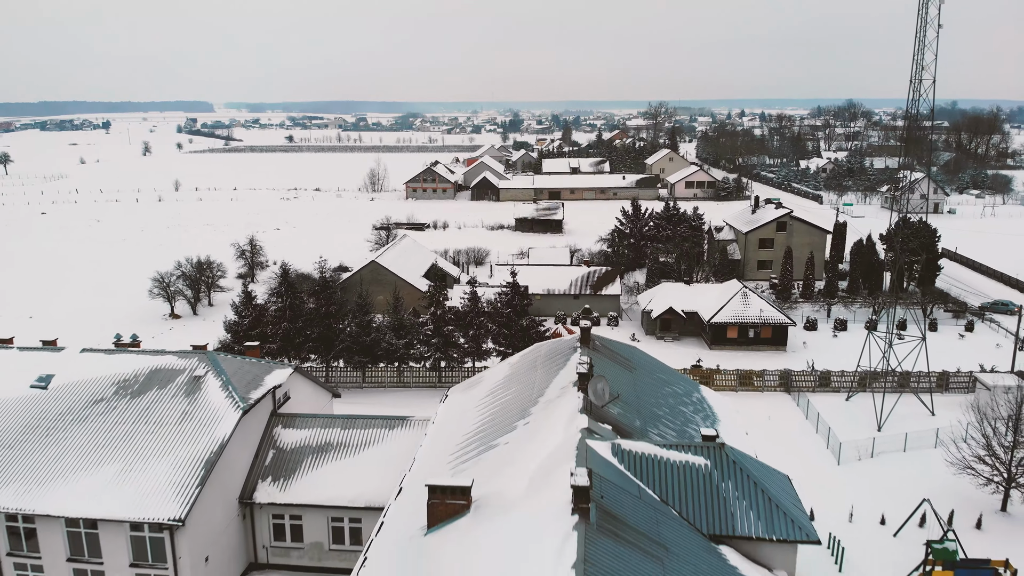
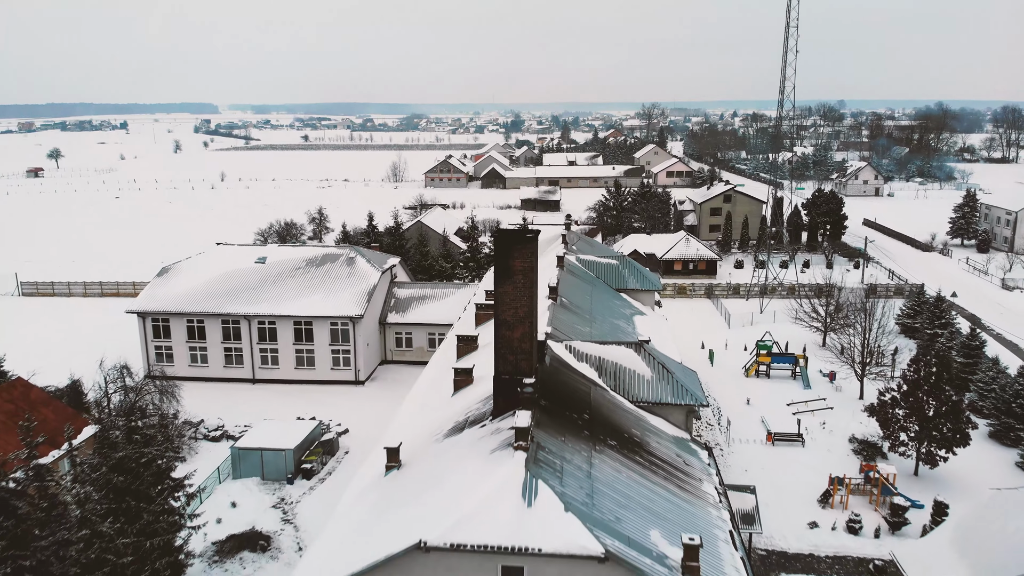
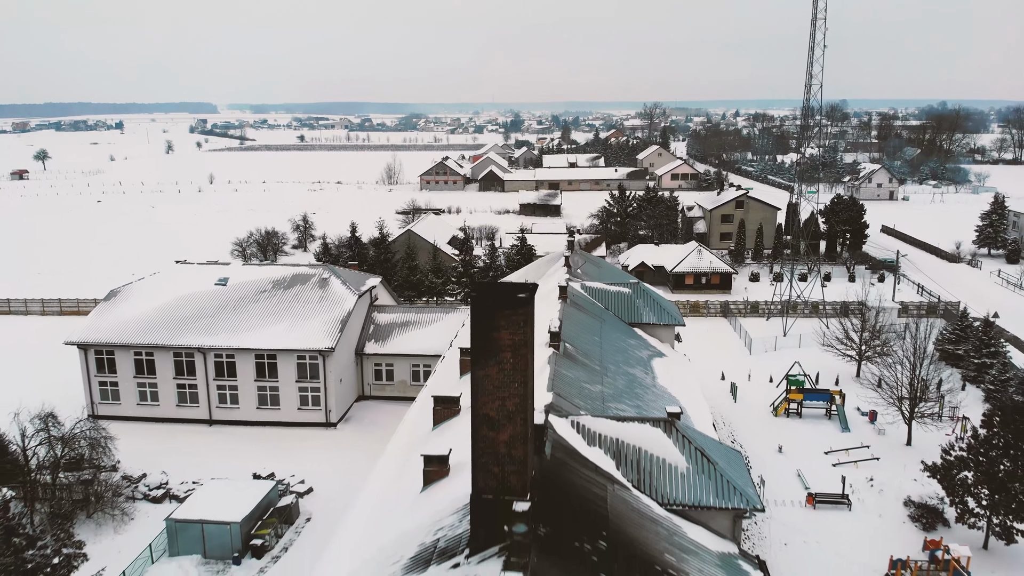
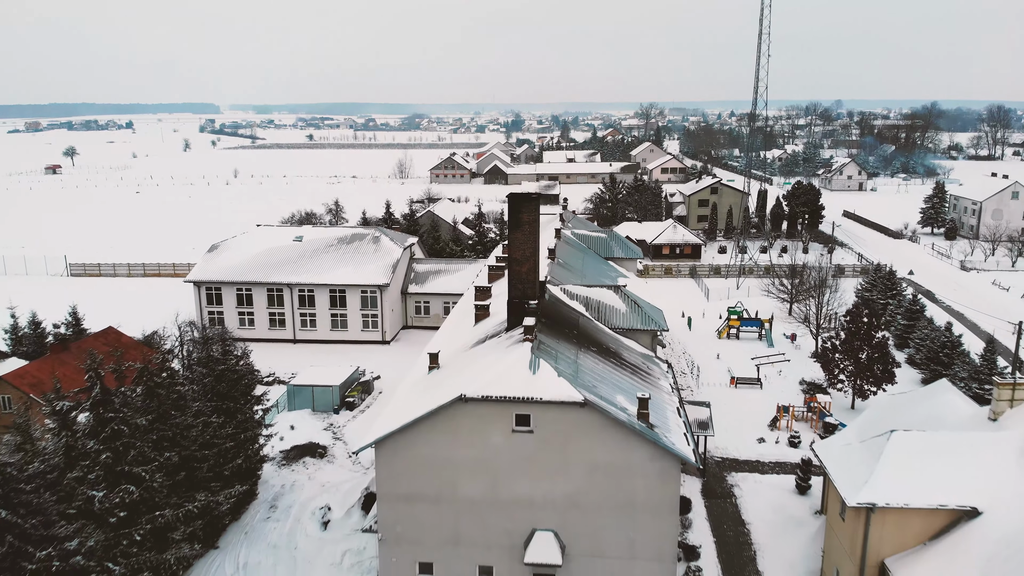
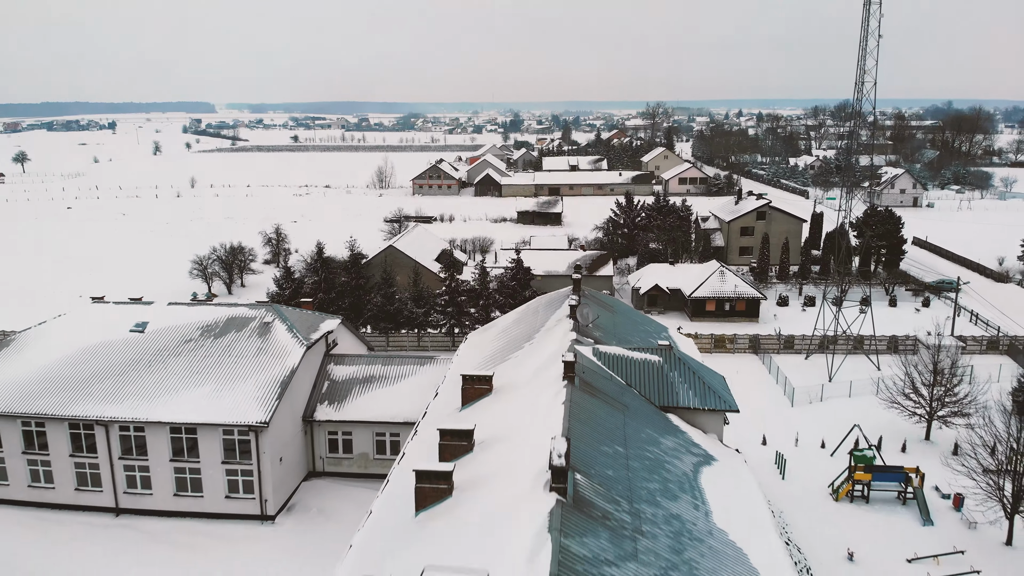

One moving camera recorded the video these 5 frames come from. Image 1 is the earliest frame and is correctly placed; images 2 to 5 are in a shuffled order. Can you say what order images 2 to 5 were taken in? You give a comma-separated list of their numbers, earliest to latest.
5, 3, 2, 4
